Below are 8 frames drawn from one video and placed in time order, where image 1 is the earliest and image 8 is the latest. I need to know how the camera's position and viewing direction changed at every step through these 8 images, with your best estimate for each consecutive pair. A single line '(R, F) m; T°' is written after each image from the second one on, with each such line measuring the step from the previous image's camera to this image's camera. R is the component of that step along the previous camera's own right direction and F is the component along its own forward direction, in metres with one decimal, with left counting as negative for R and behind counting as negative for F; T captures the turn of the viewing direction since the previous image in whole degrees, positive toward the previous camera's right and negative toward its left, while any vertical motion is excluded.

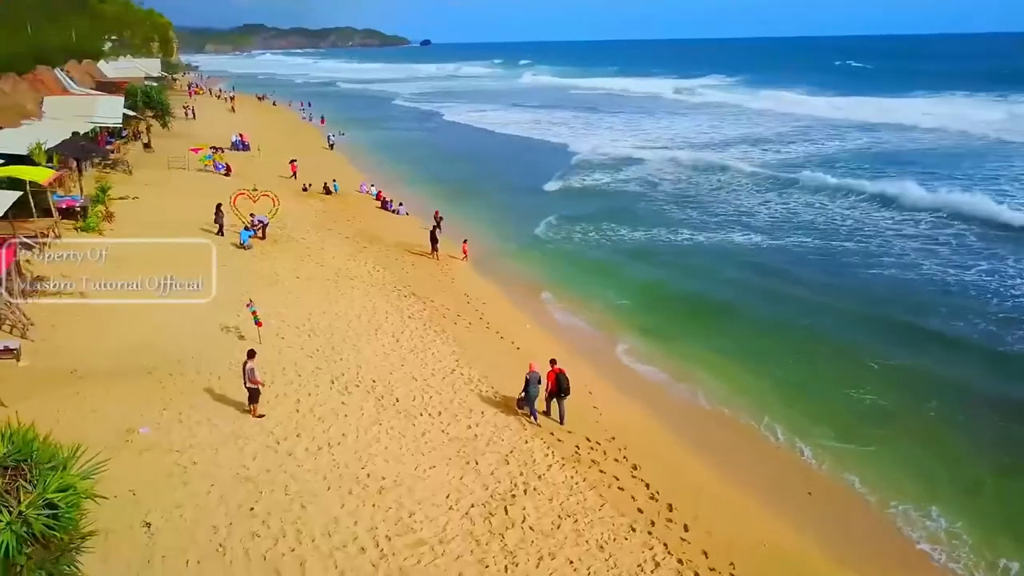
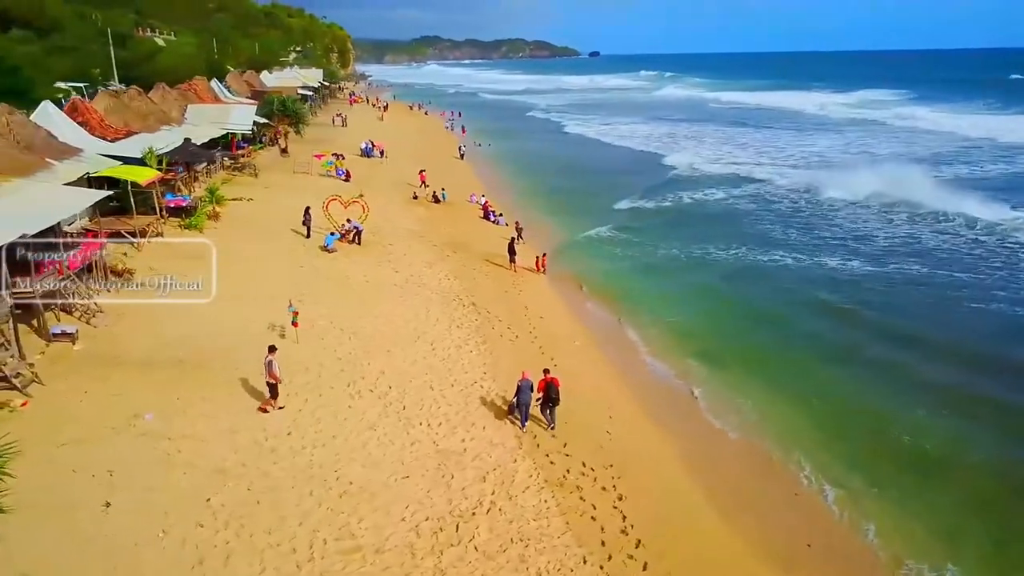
(+2.6, +0.3) m; -11°
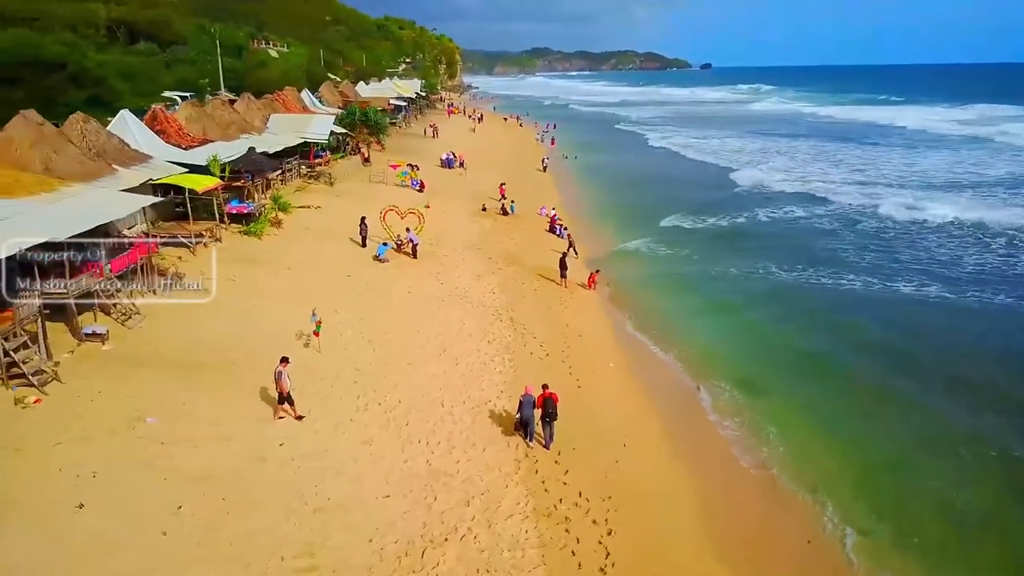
(+1.6, +0.5) m; -7°
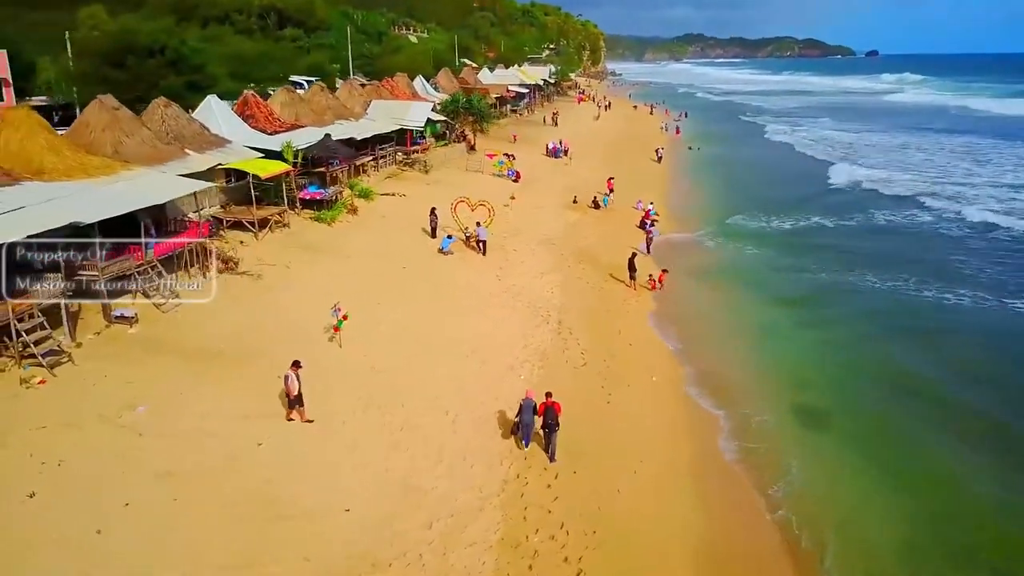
(+2.2, +1.2) m; -10°
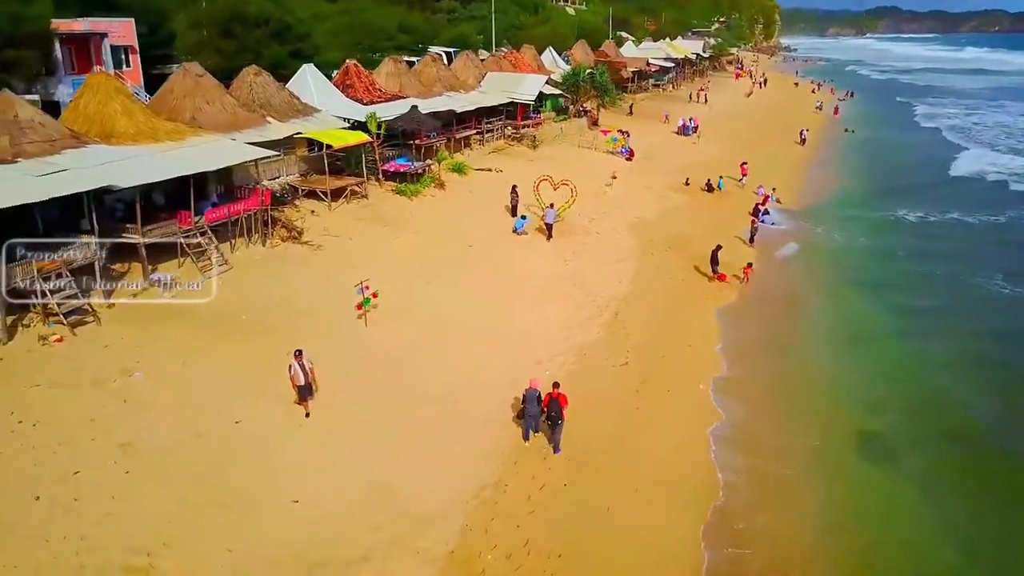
(+2.4, +1.4) m; -11°
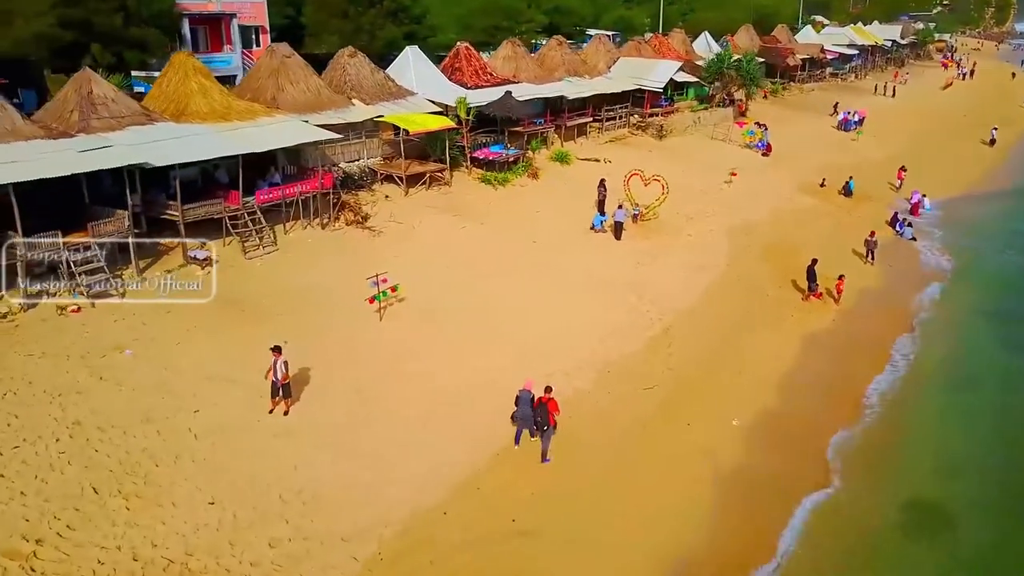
(+3.0, +1.5) m; -12°
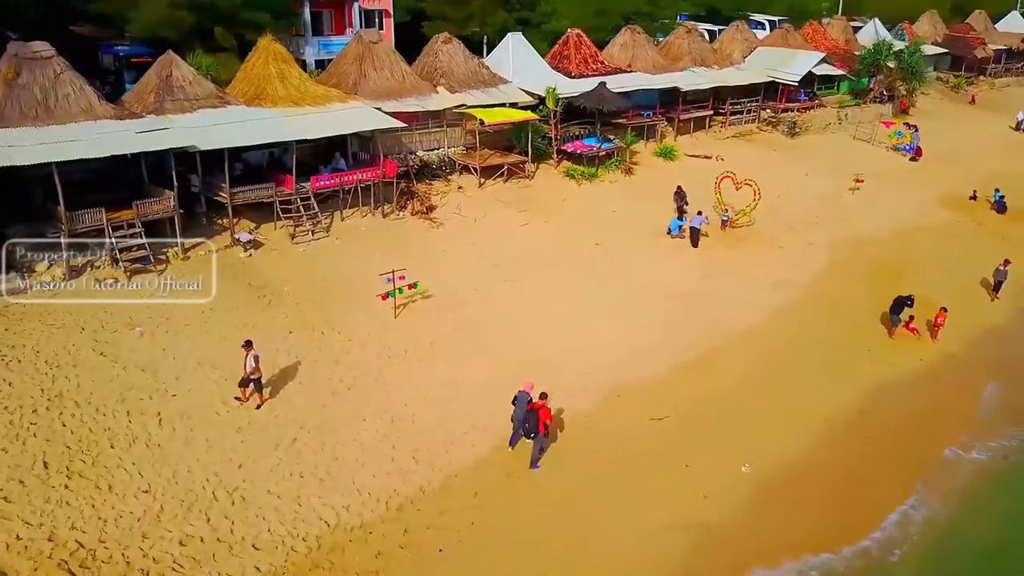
(+2.9, +1.1) m; -12°
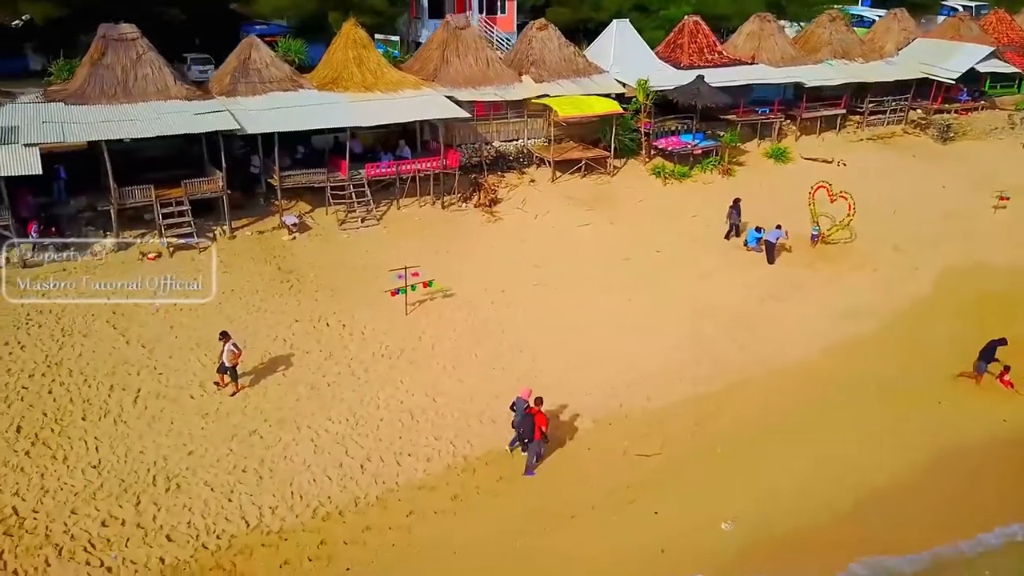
(+3.0, +1.1) m; -12°
